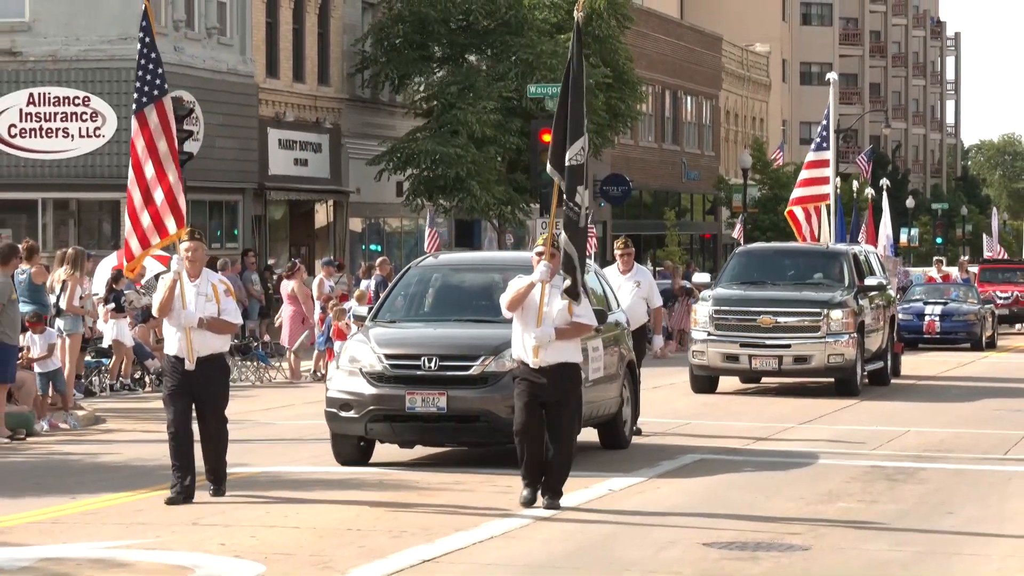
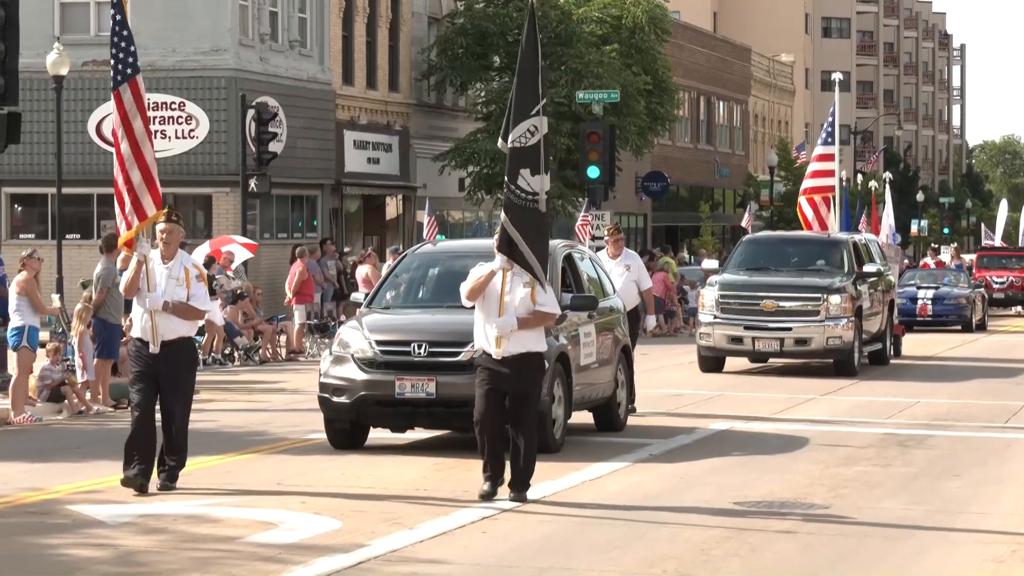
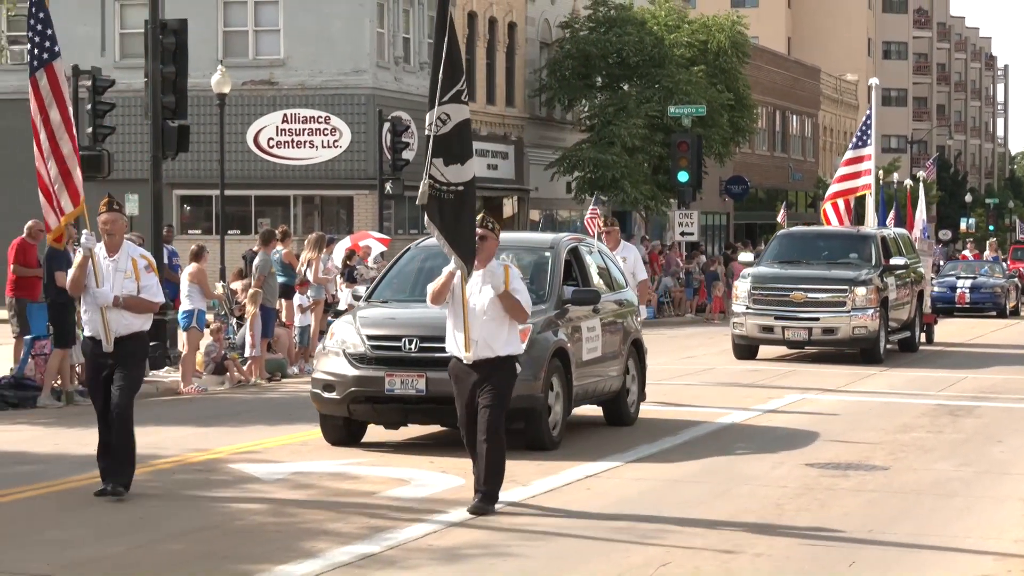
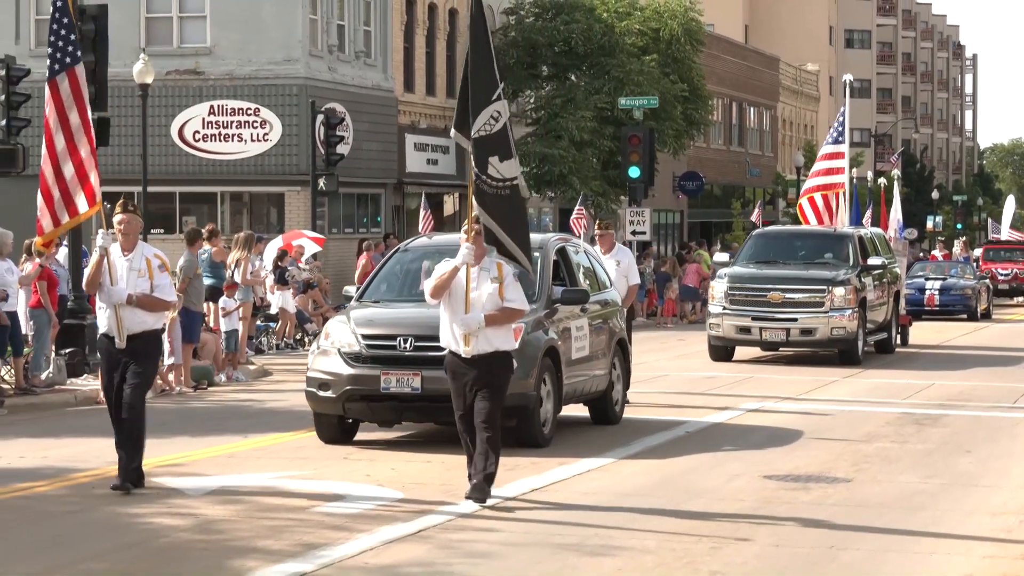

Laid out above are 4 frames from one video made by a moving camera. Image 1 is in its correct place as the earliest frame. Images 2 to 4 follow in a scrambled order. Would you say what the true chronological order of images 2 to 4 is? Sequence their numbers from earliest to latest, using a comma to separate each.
2, 4, 3
